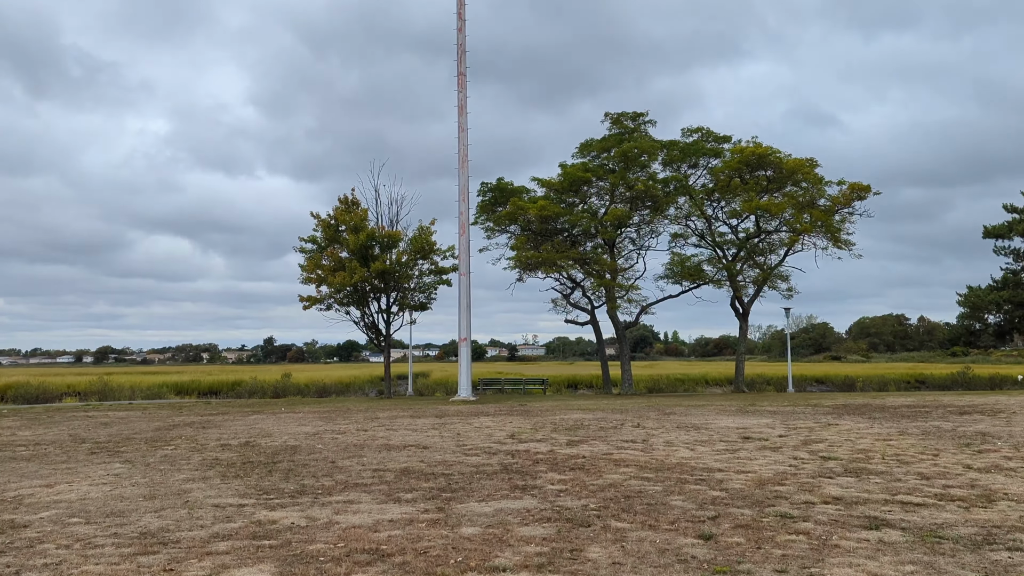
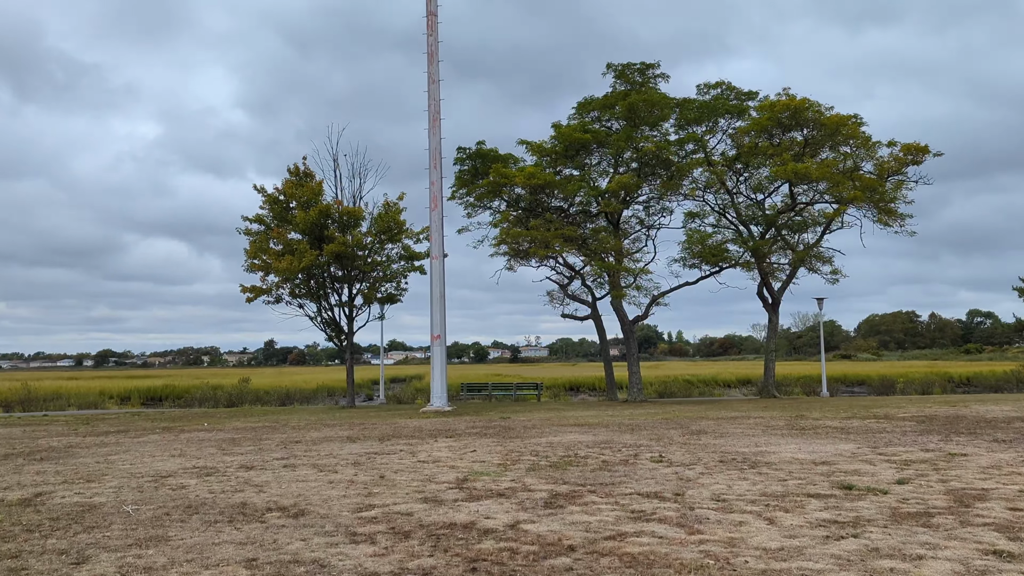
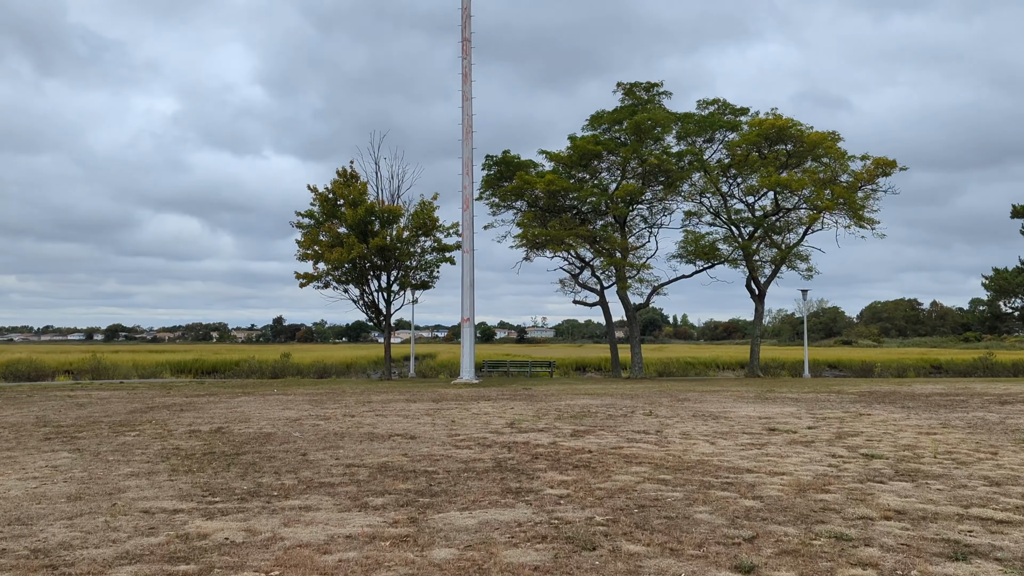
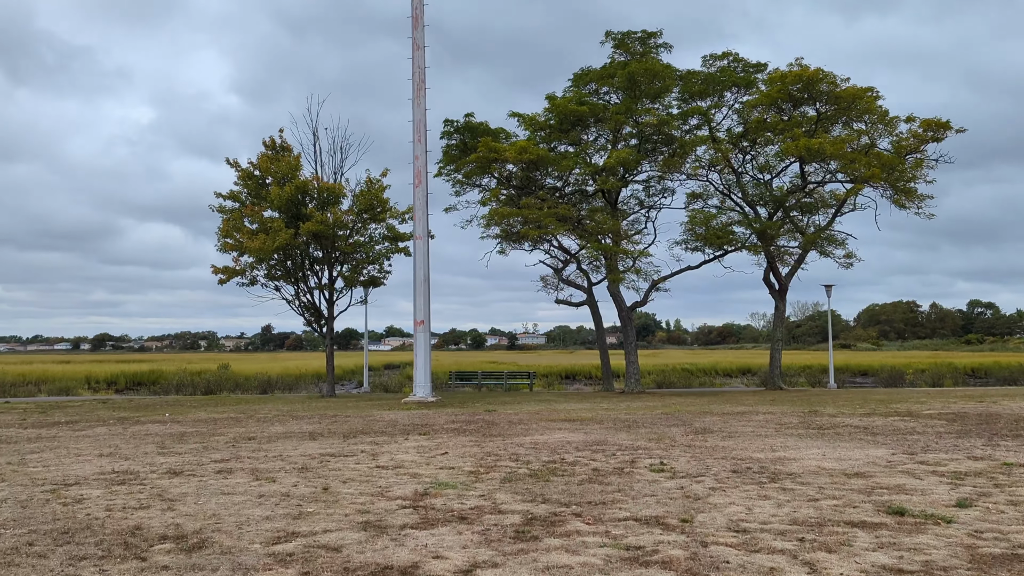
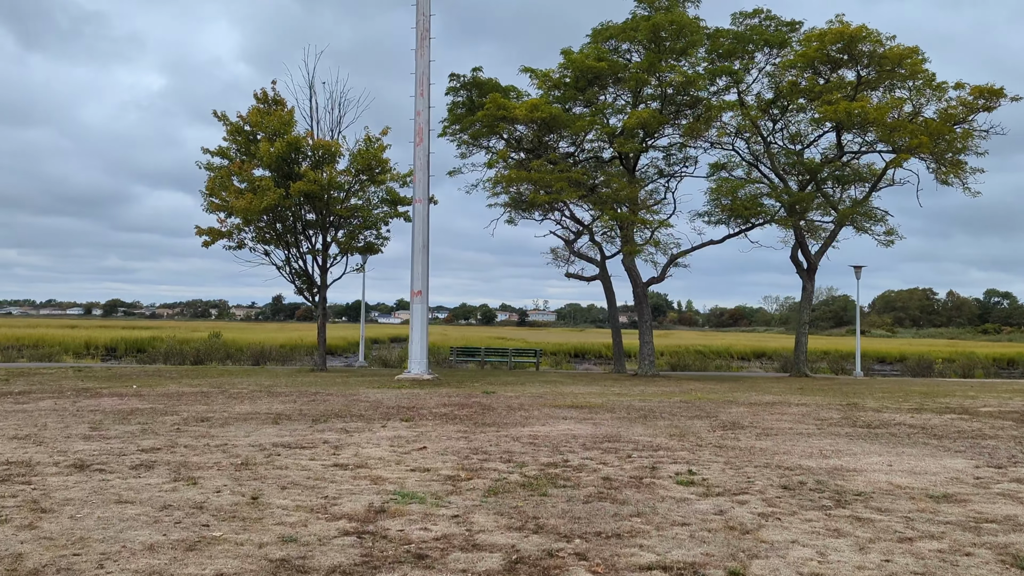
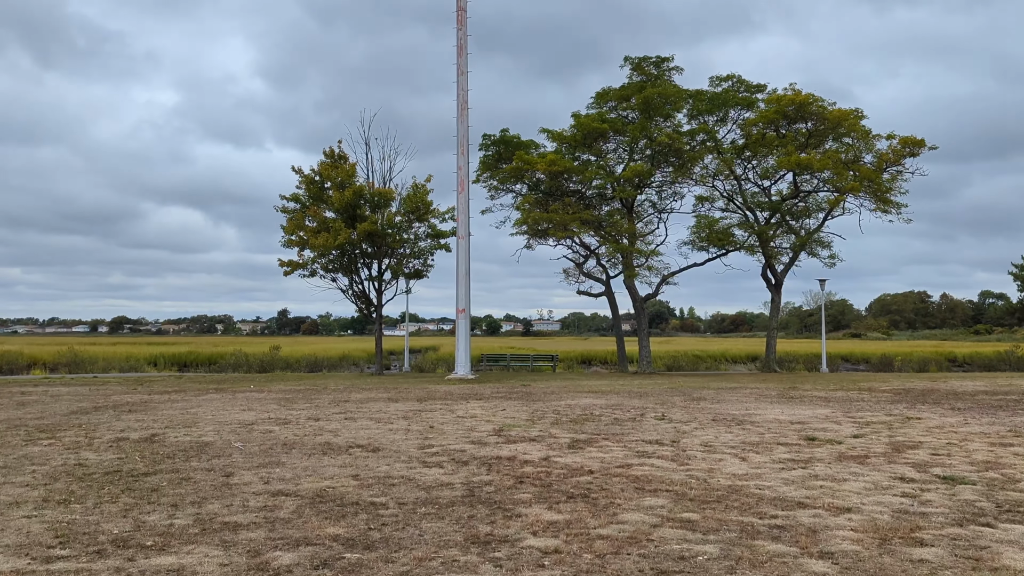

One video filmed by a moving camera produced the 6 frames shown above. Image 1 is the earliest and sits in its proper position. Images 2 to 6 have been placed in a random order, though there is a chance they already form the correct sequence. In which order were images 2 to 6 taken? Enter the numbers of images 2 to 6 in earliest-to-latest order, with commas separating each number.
3, 6, 2, 4, 5
